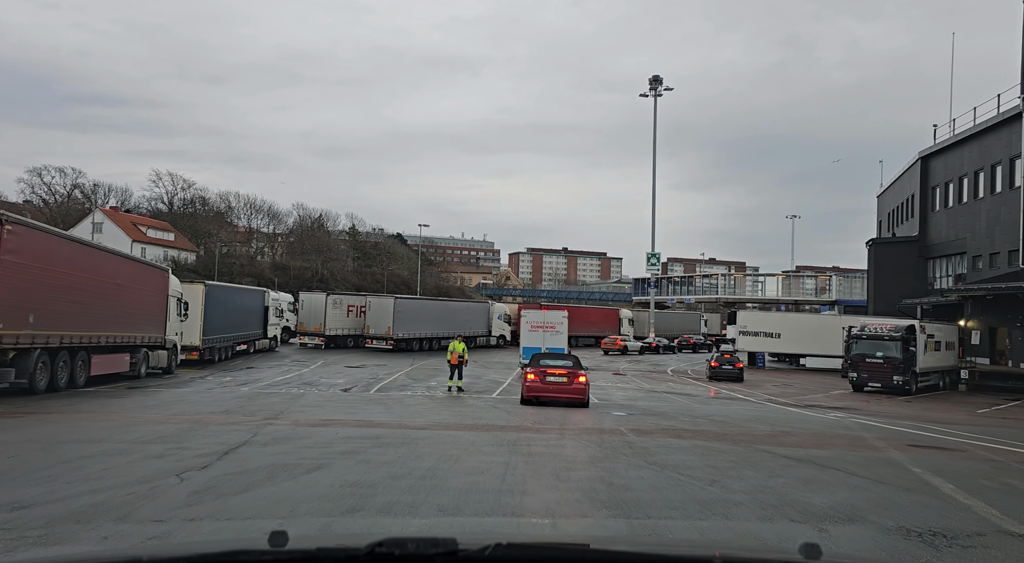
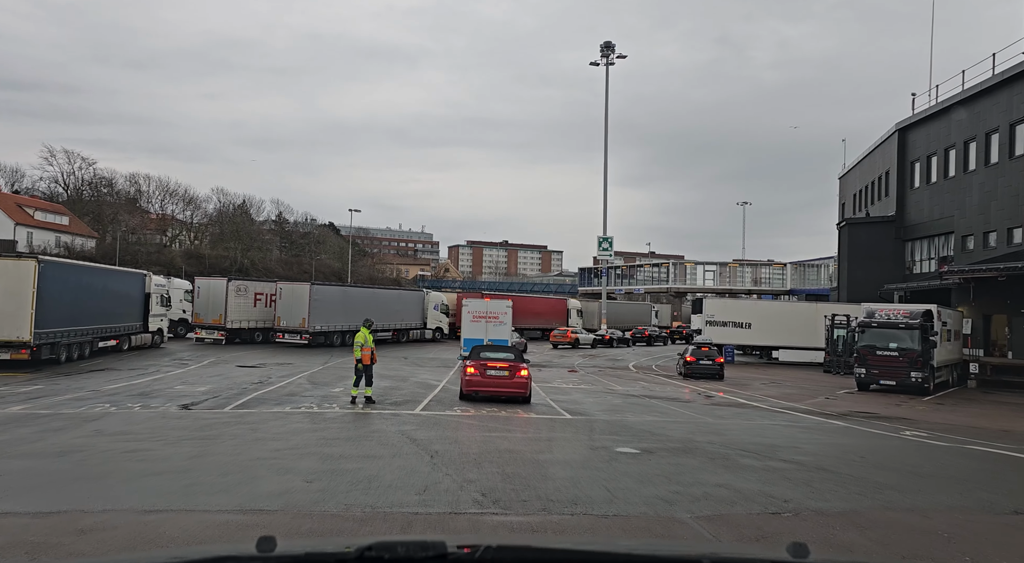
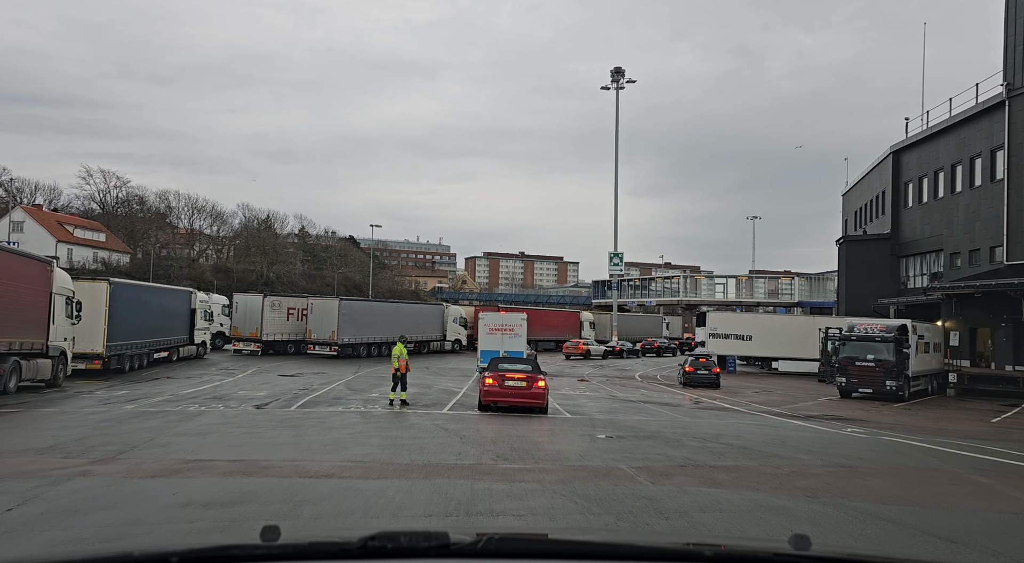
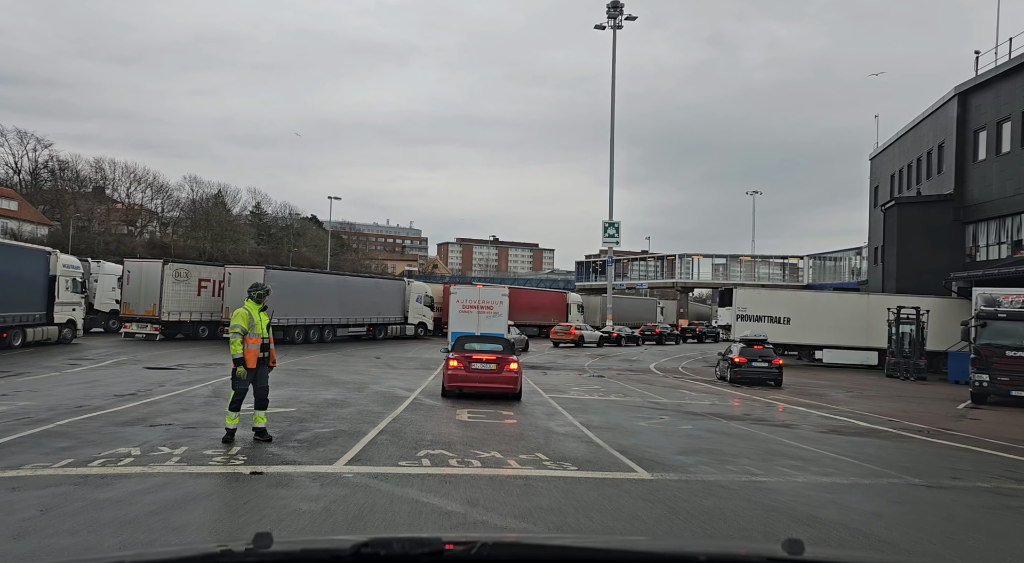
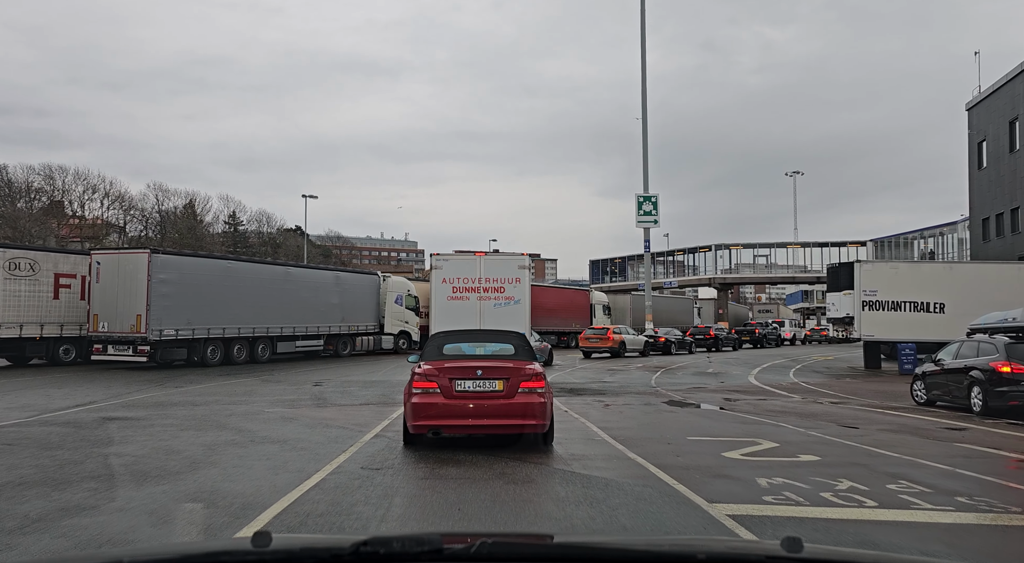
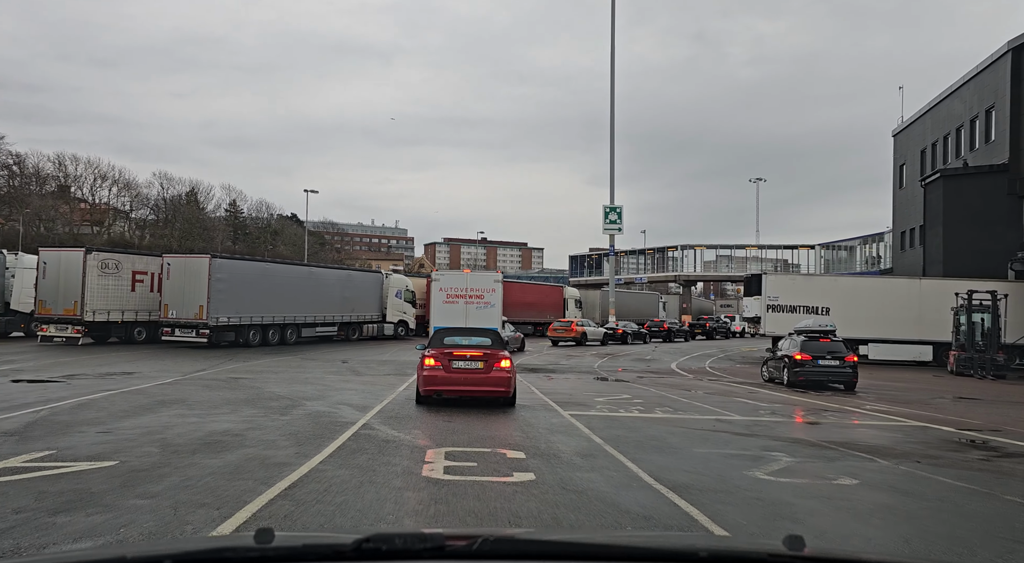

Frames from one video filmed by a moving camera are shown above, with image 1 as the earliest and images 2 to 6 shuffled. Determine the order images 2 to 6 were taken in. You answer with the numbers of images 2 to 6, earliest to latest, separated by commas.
3, 2, 4, 6, 5
